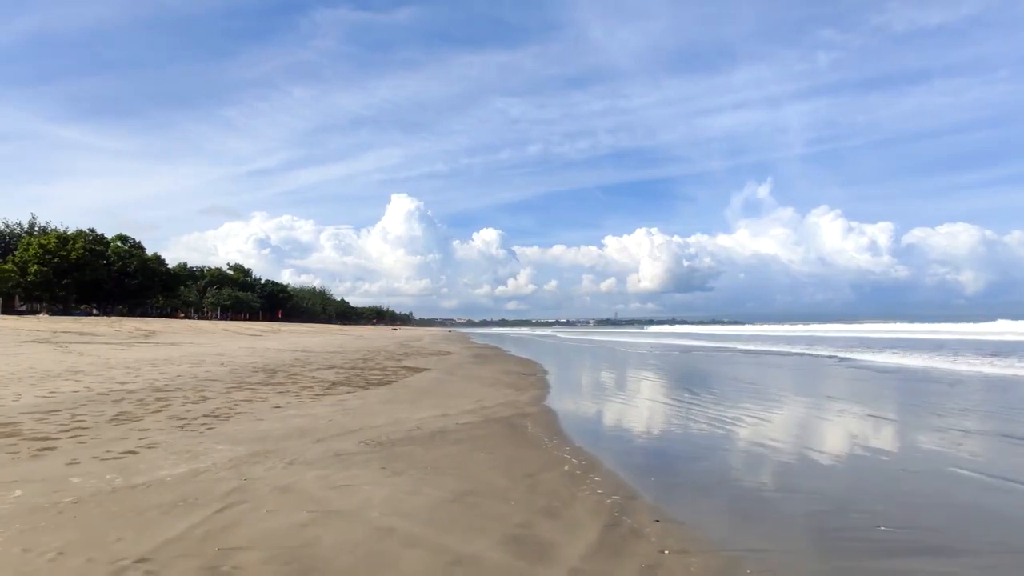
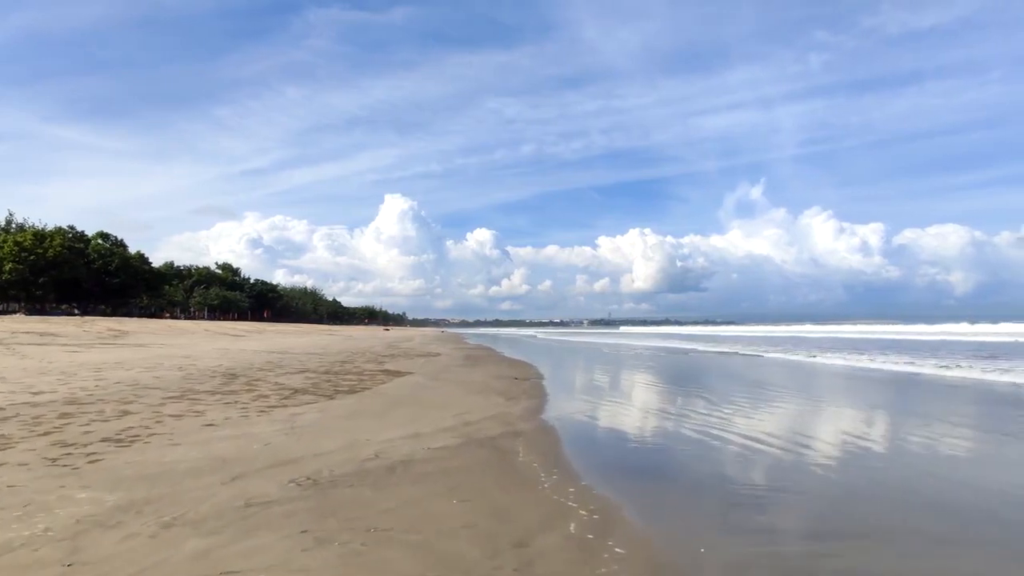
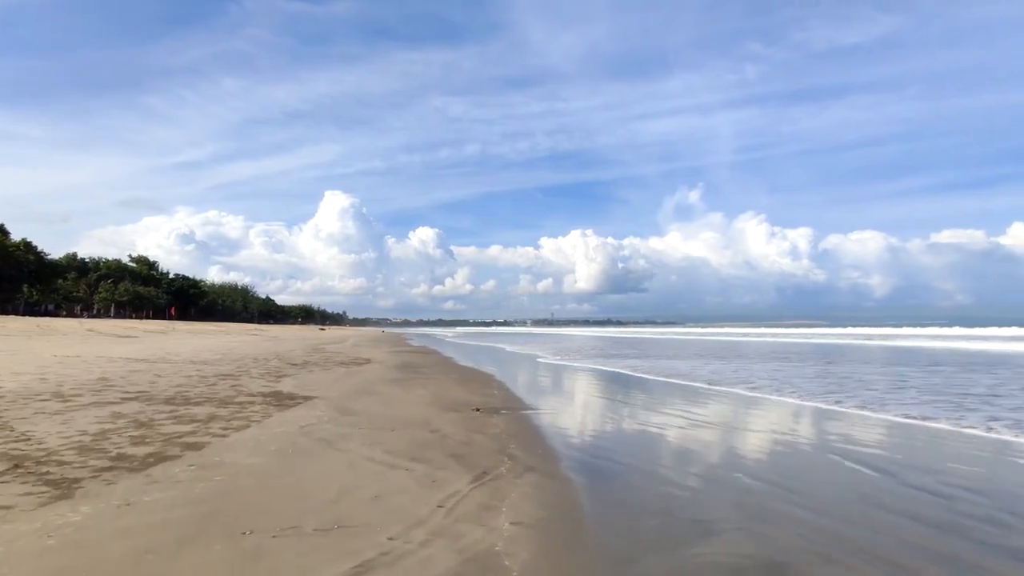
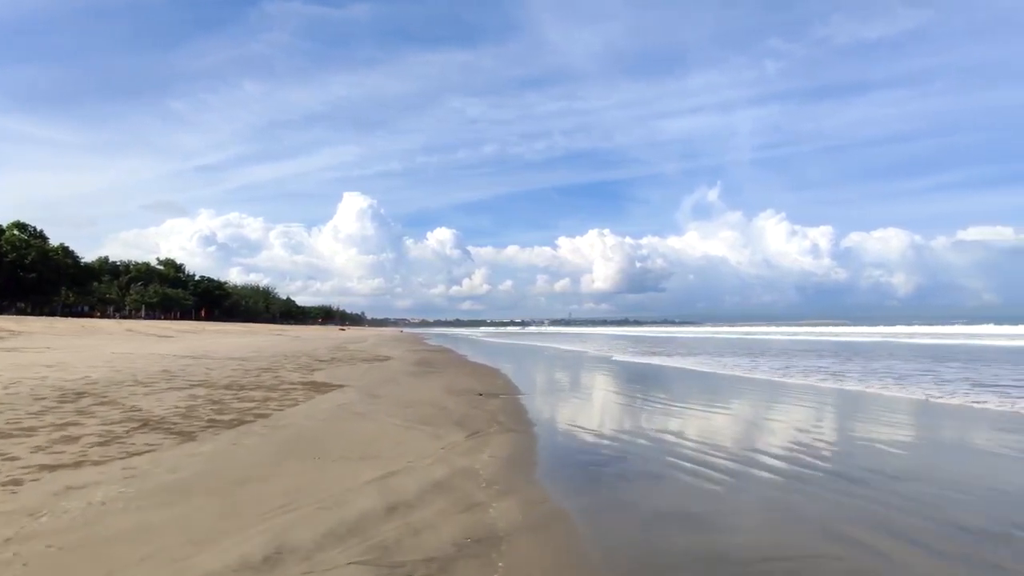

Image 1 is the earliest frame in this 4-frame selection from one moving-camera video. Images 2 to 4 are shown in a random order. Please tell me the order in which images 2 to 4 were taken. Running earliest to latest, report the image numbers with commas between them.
2, 4, 3
